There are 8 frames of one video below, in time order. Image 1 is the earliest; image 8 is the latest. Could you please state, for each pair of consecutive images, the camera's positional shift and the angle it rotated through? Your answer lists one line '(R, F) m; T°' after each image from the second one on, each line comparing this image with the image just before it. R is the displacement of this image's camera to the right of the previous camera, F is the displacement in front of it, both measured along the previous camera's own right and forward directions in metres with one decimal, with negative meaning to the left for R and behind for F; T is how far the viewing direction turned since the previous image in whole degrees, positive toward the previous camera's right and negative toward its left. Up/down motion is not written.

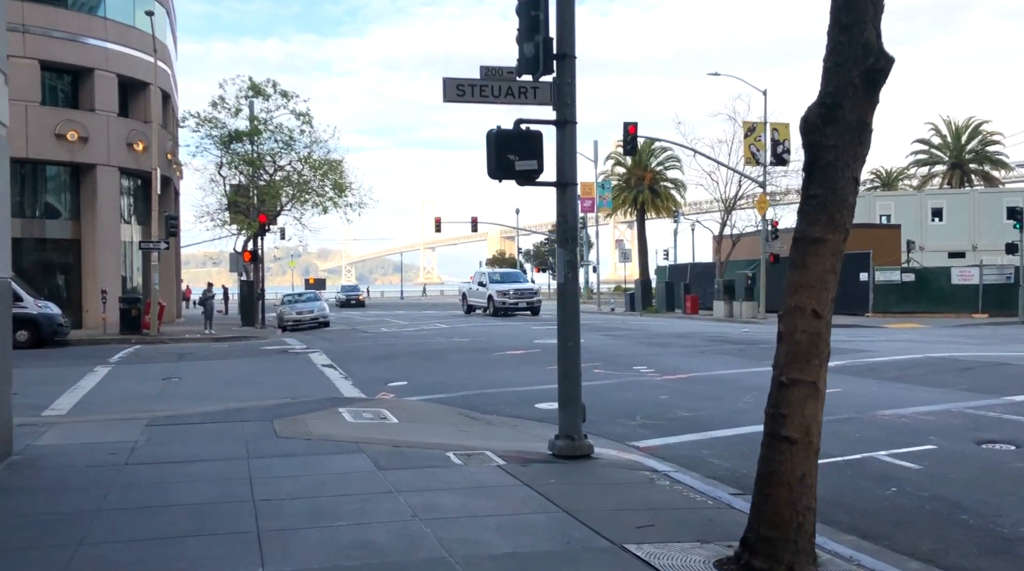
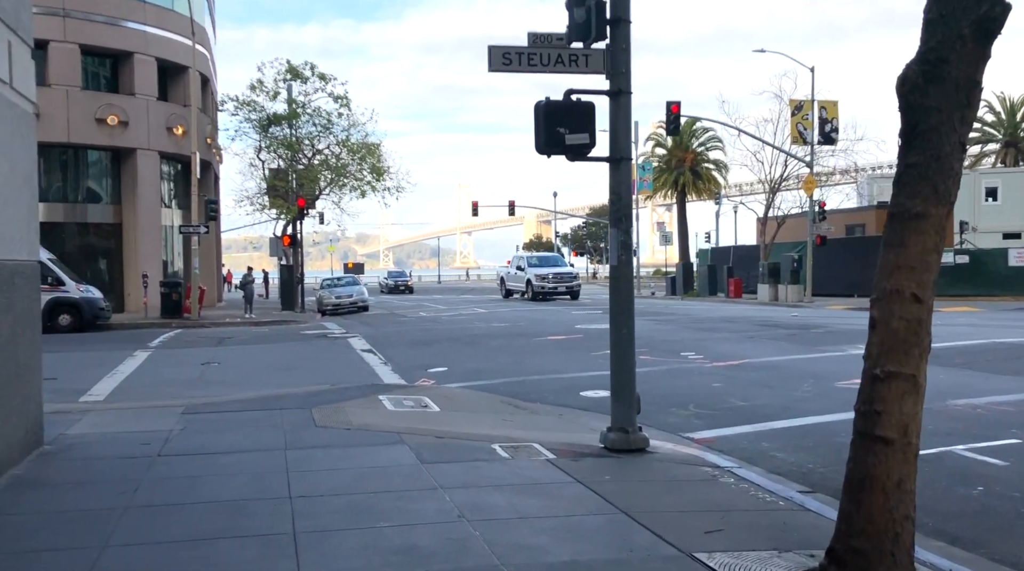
(-0.1, +0.5) m; -2°
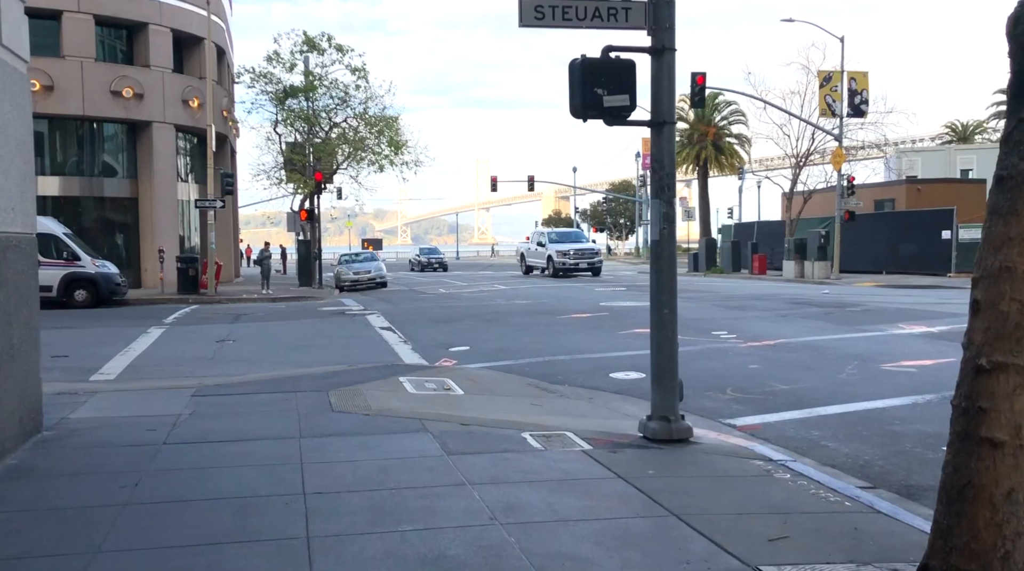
(-0.1, +0.7) m; -1°
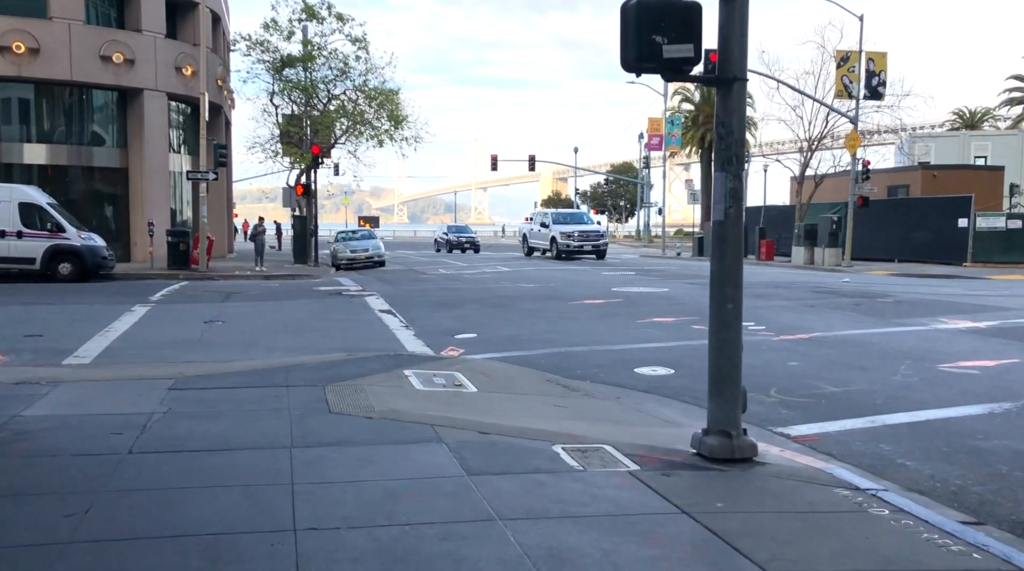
(-0.3, +1.3) m; 0°
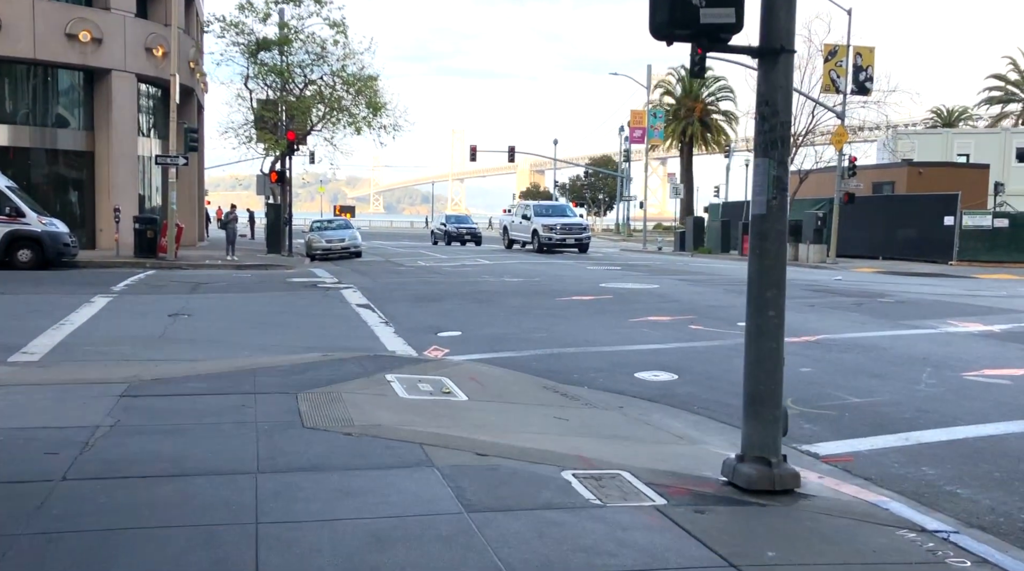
(-0.2, +1.0) m; +1°
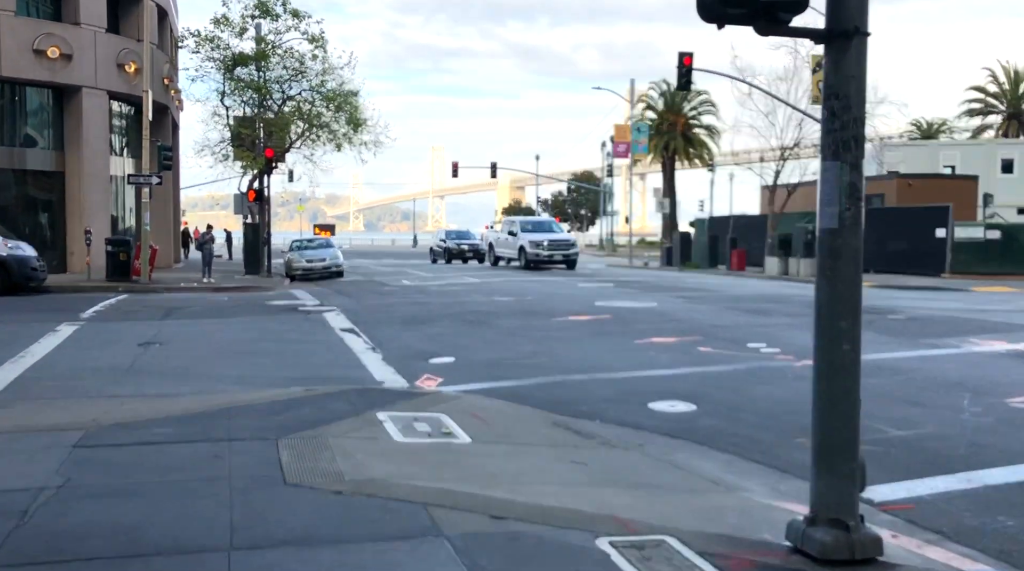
(-0.2, +1.0) m; +1°
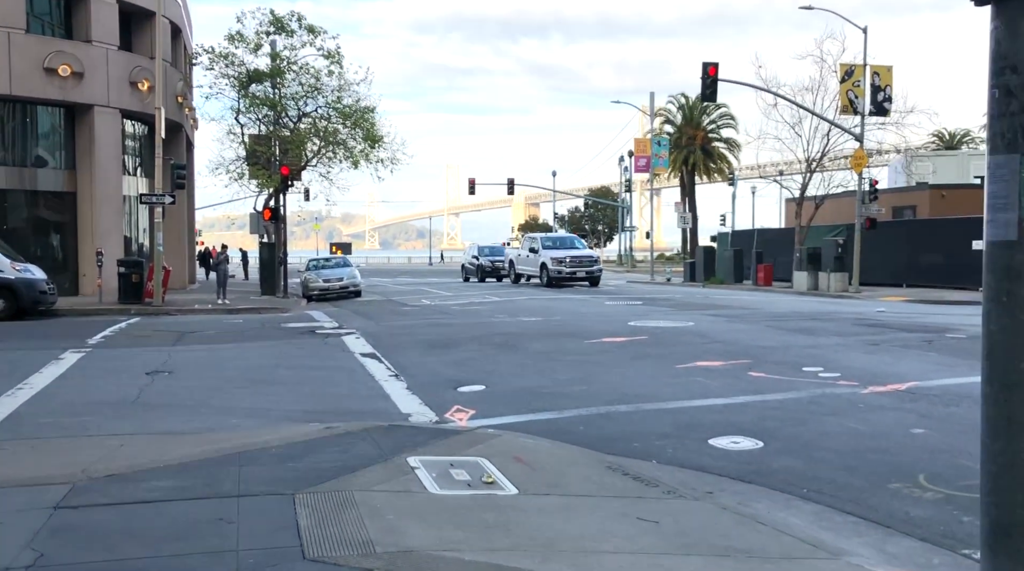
(-0.3, +1.0) m; -1°
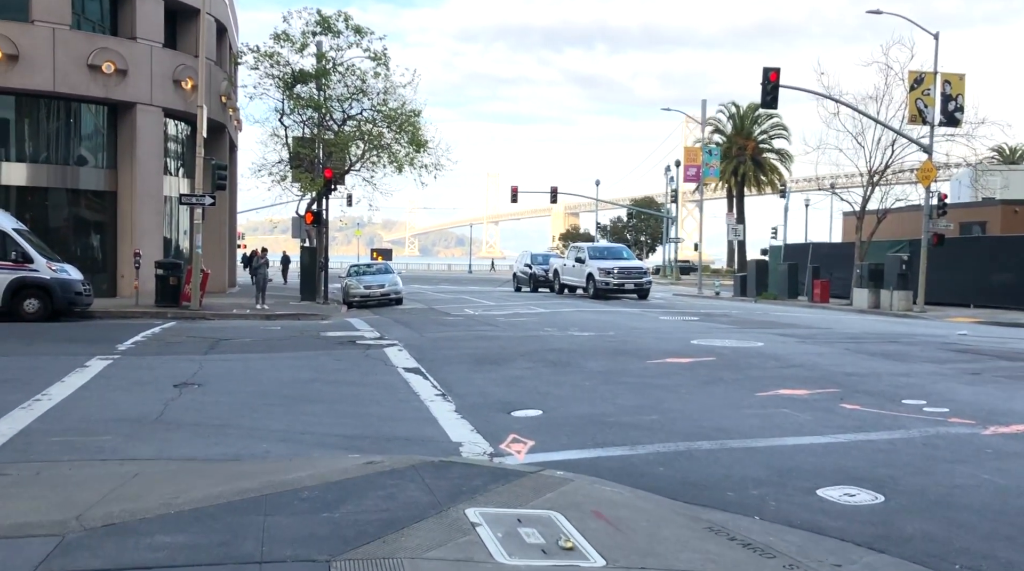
(-0.3, +1.3) m; -2°
